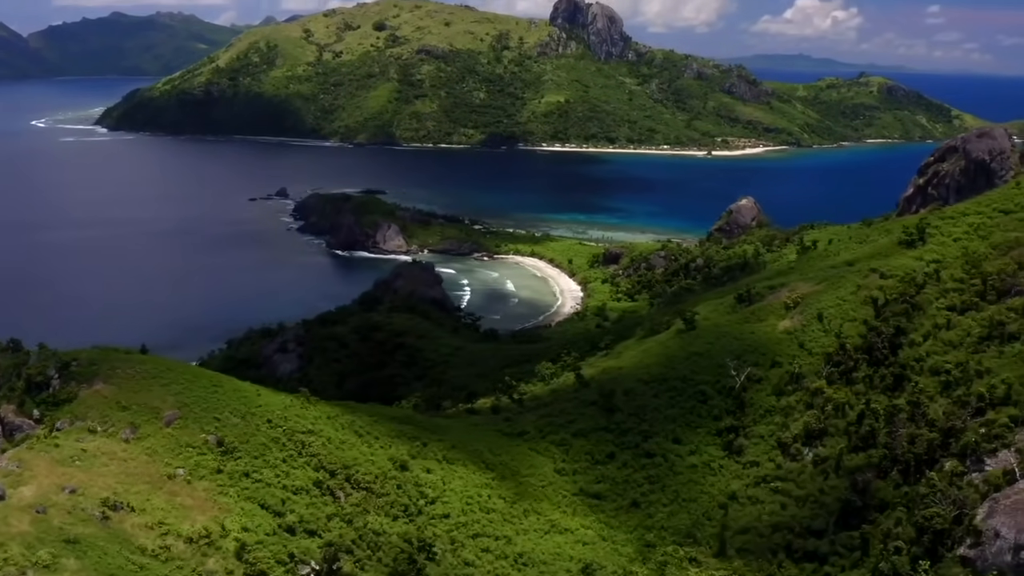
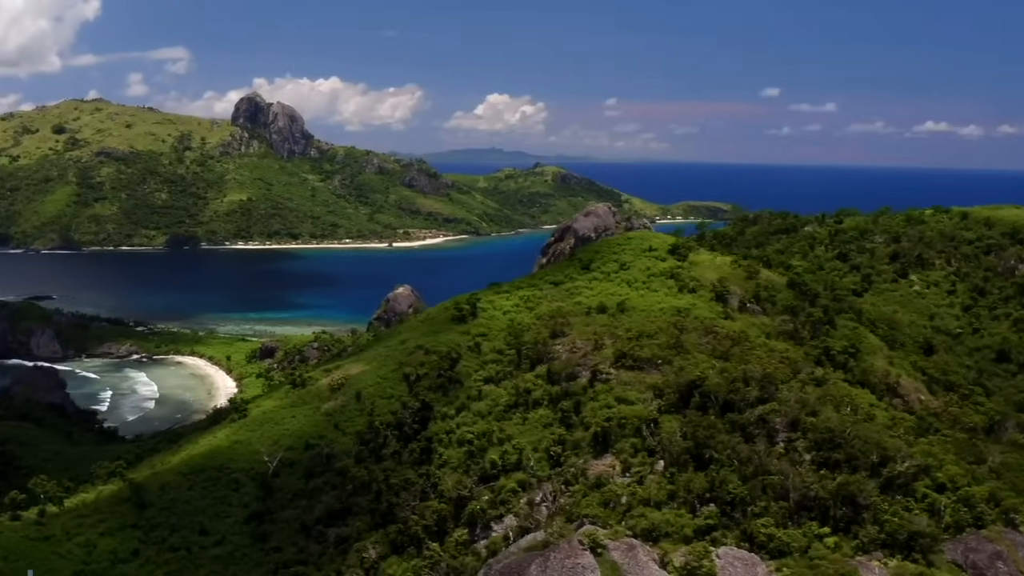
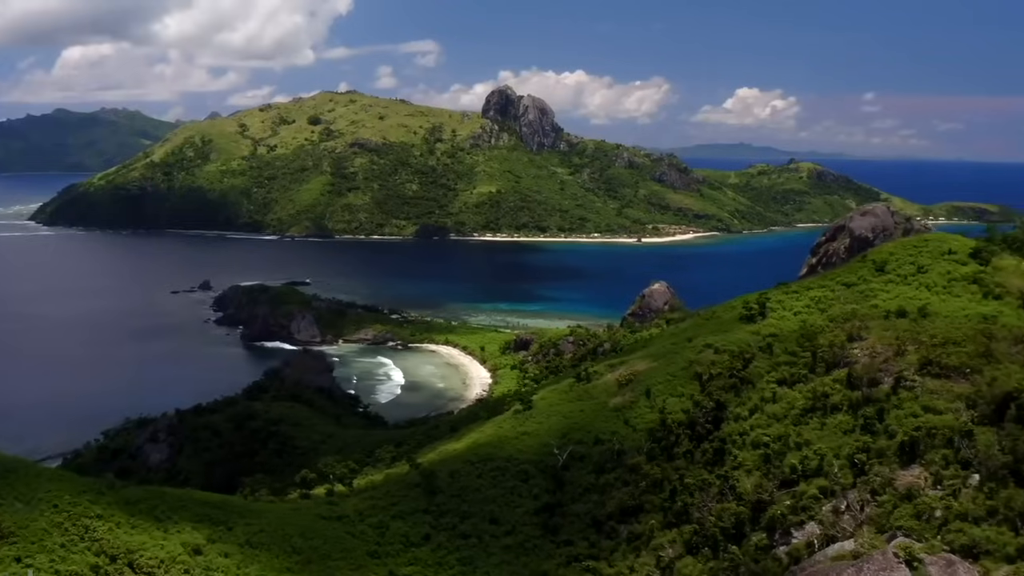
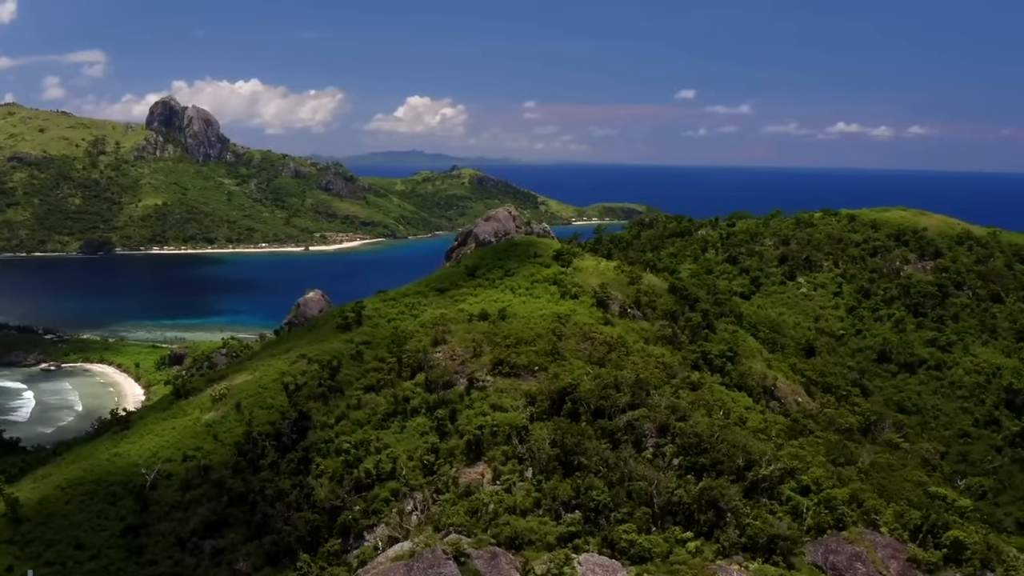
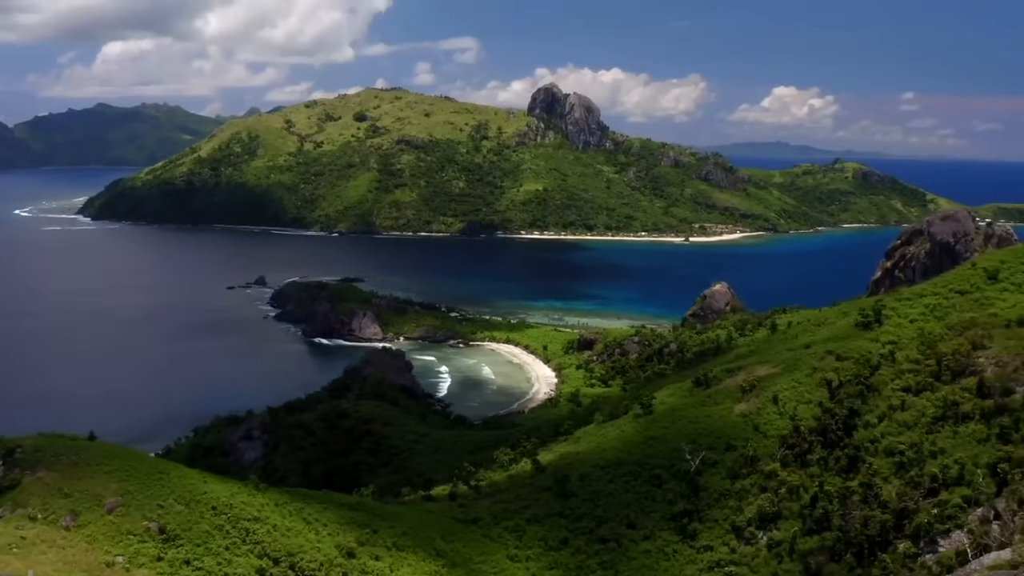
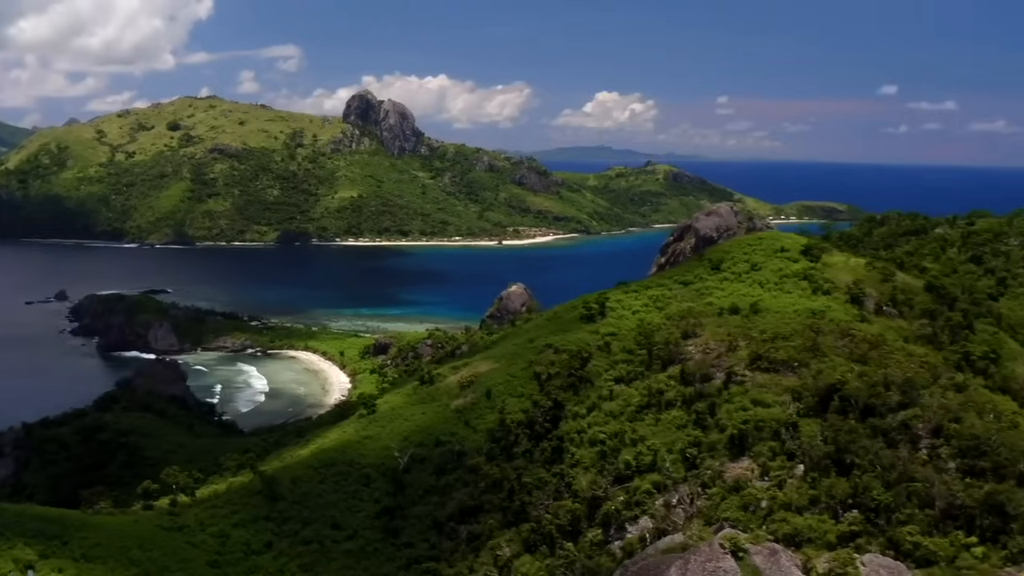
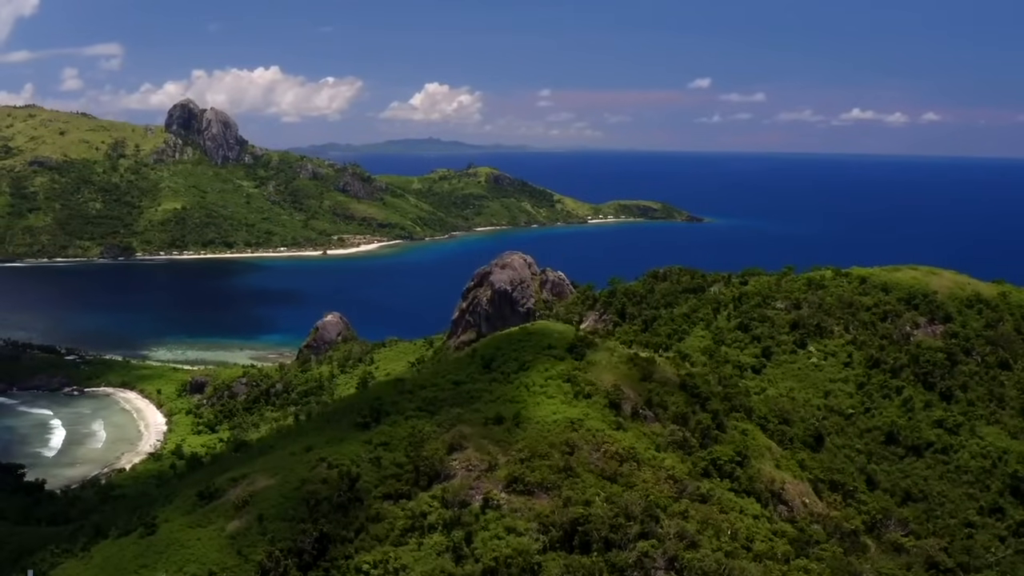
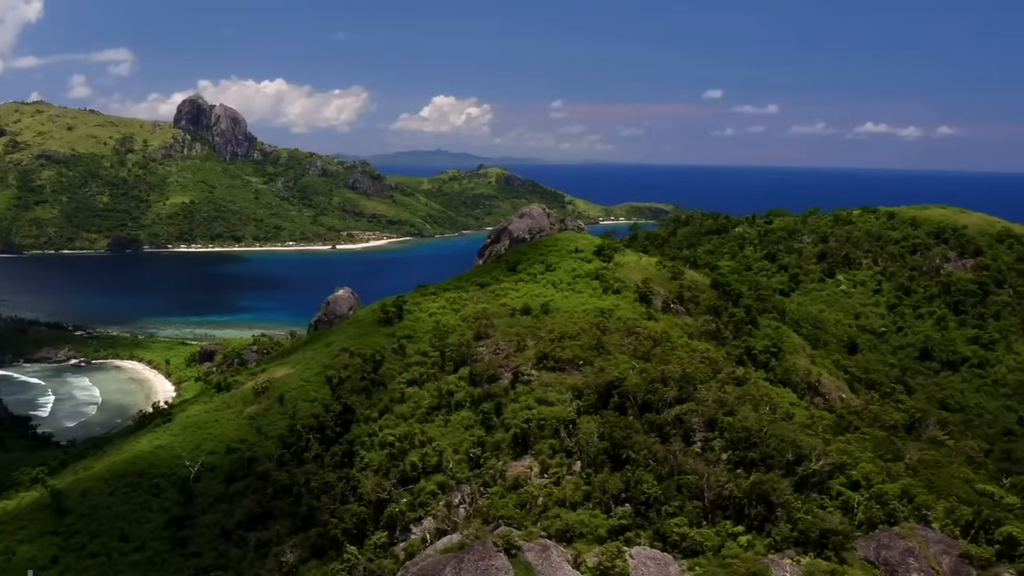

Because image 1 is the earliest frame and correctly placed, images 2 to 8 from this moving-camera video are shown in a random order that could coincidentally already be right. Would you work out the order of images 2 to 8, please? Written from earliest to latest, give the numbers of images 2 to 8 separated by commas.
5, 3, 6, 2, 8, 4, 7
